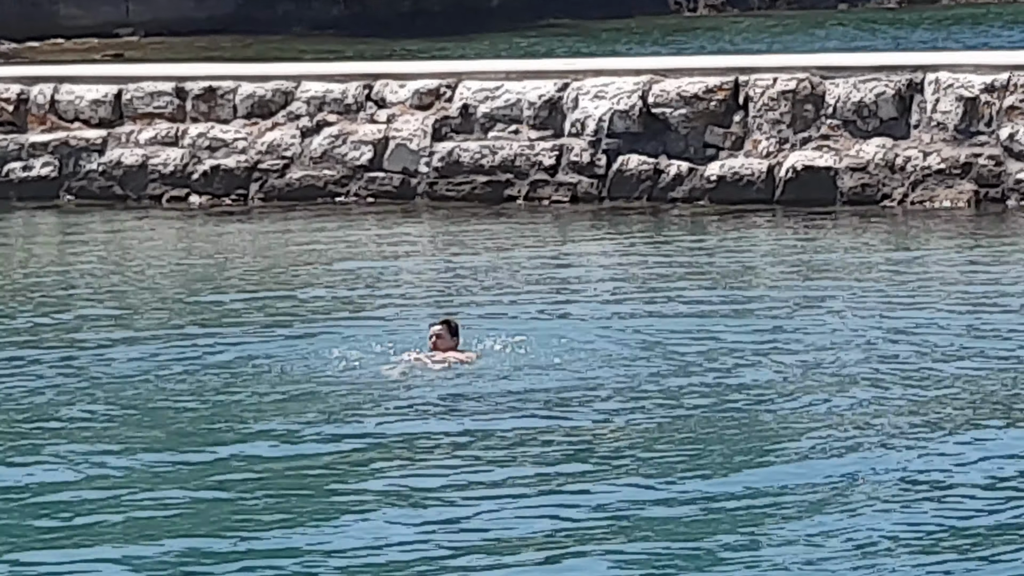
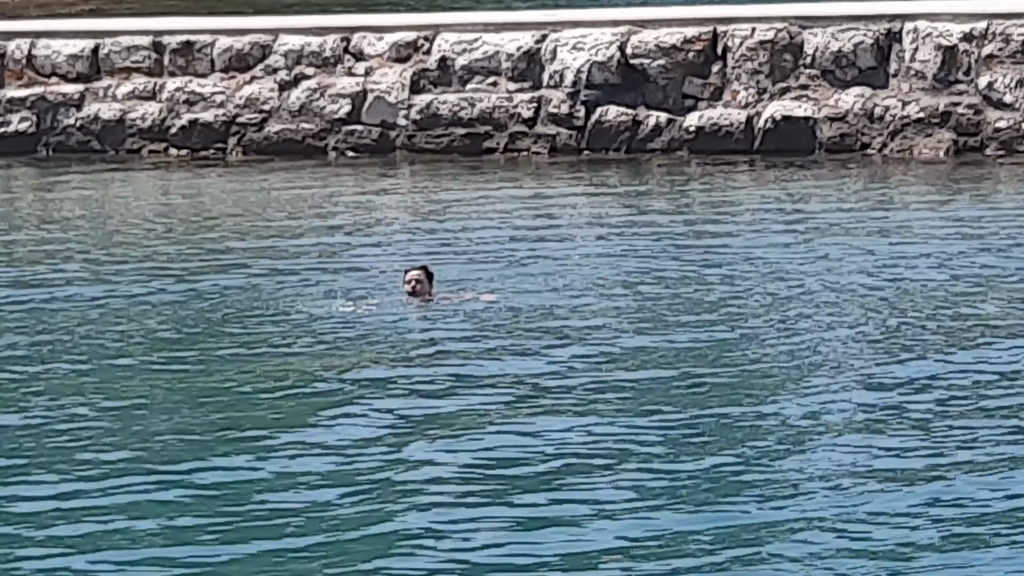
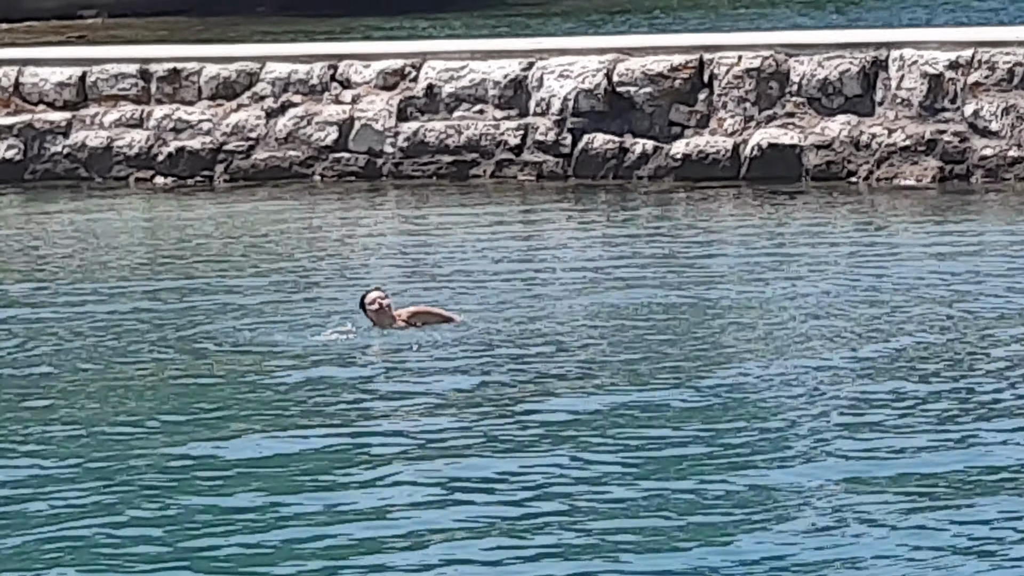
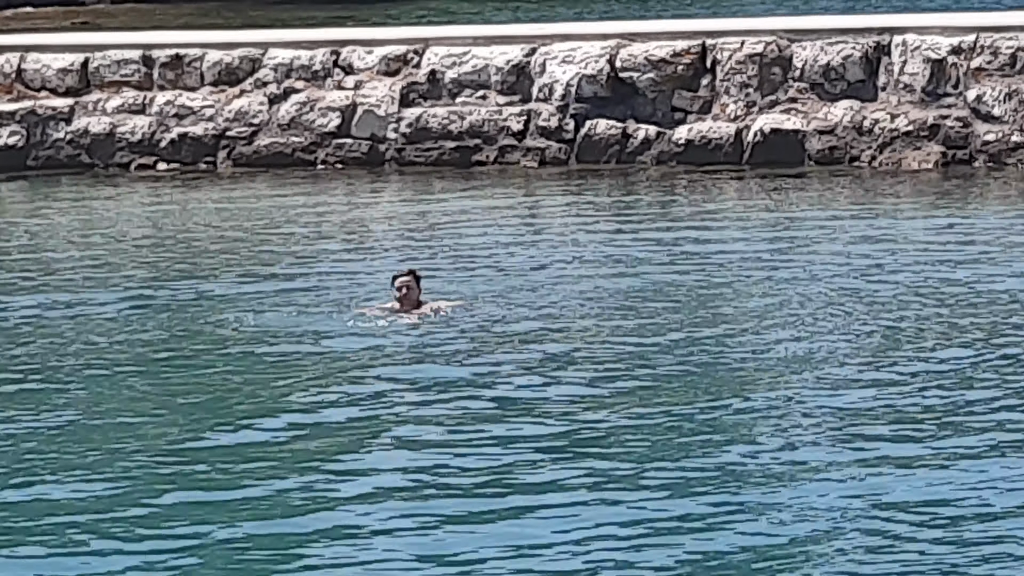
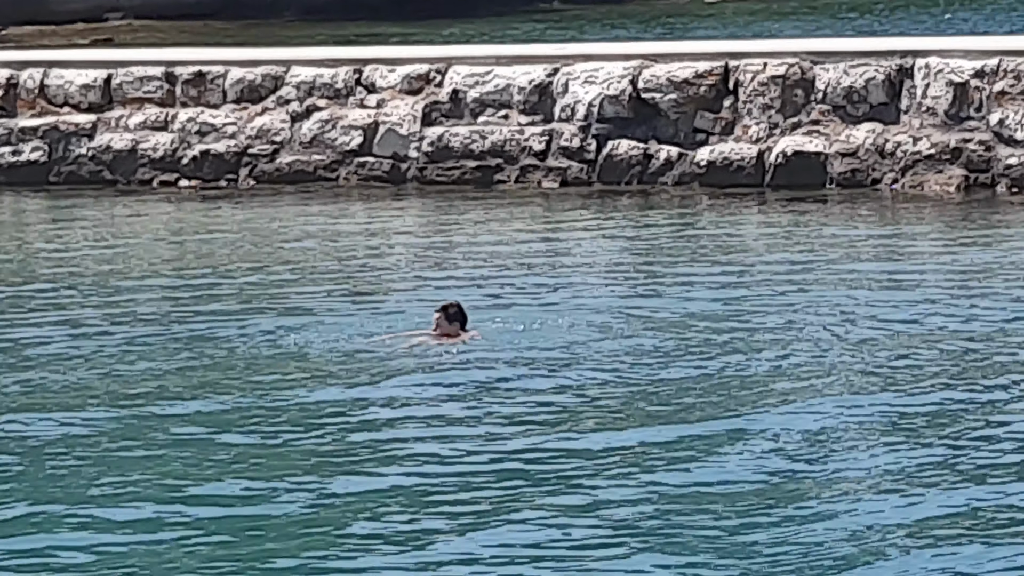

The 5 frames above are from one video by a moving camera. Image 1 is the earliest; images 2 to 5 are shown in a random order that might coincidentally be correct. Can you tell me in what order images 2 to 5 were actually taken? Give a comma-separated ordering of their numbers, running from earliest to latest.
5, 2, 4, 3
